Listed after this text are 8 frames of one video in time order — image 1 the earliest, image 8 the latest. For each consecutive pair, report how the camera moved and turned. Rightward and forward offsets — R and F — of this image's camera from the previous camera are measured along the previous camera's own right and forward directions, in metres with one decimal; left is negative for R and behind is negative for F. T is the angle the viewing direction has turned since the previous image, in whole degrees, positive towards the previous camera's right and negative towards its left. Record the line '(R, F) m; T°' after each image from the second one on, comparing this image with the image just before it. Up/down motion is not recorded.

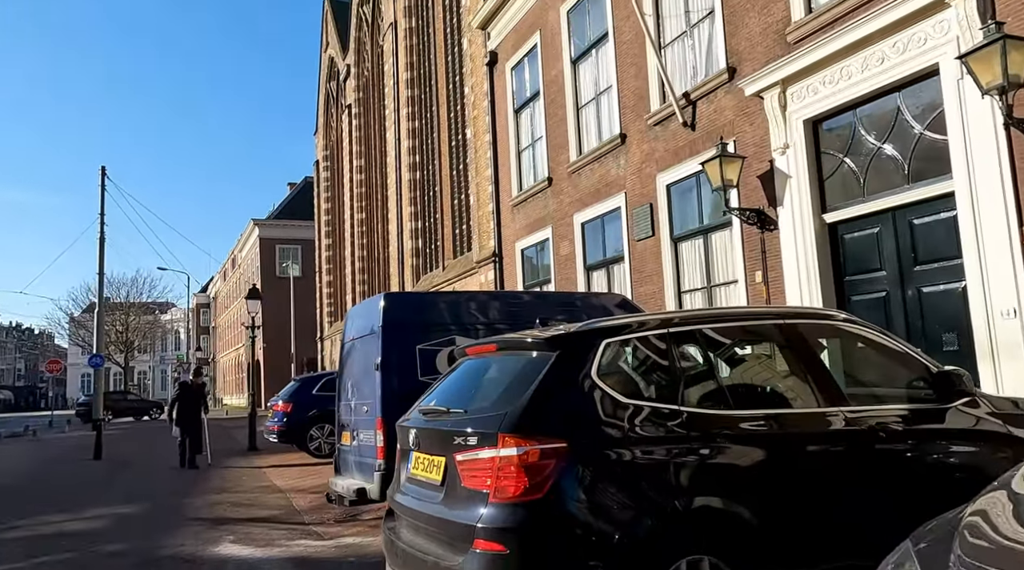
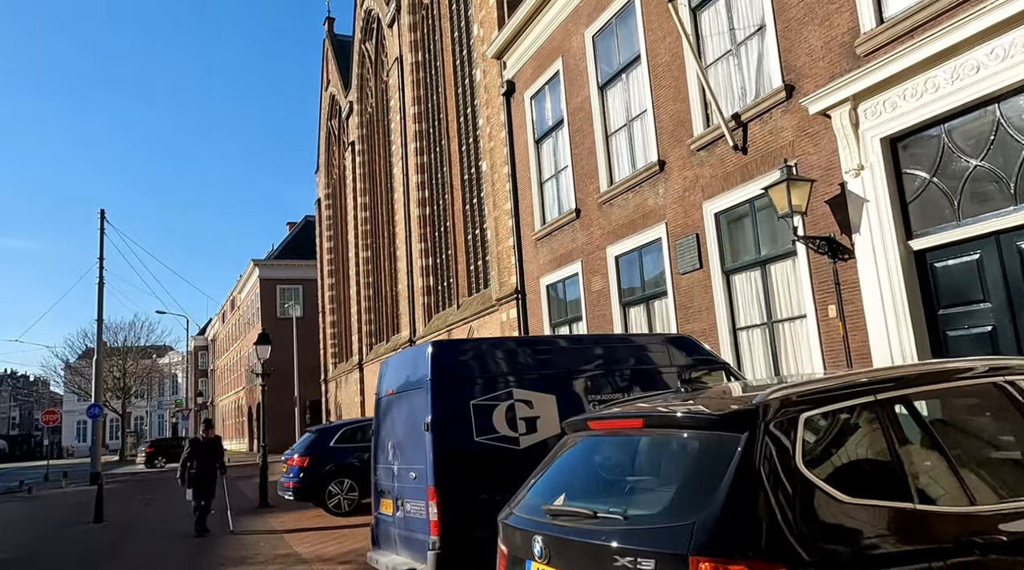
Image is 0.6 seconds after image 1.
(-0.5, +0.9) m; 0°
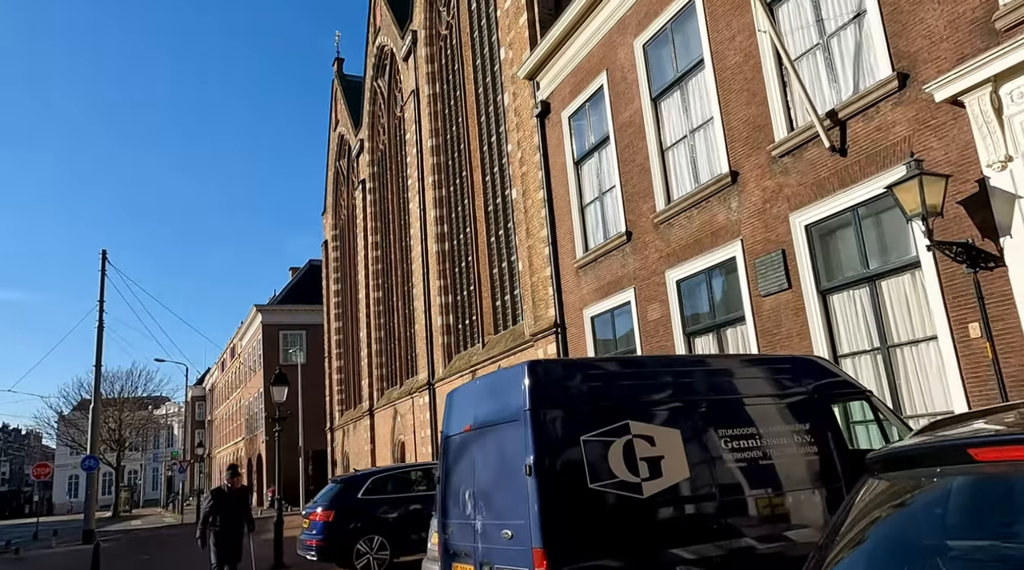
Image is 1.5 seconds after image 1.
(-0.7, +1.3) m; 0°
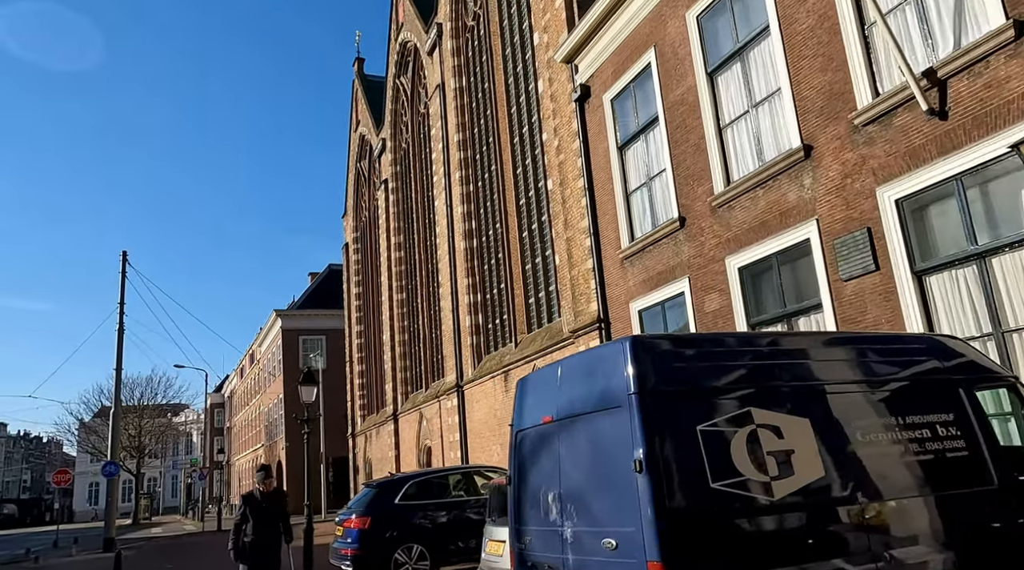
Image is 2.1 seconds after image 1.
(-0.4, +0.8) m; -1°
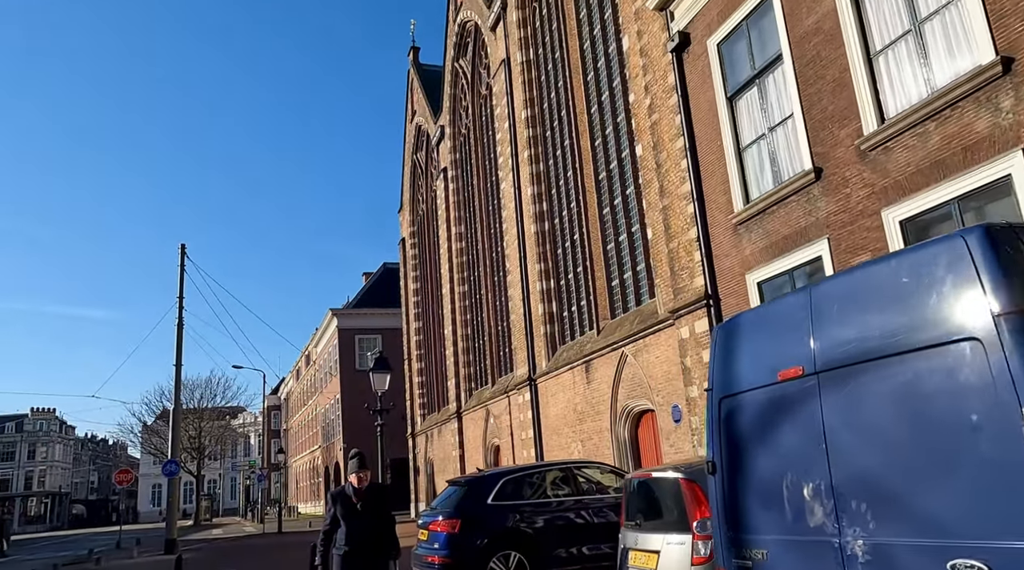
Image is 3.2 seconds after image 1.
(-0.7, +1.6) m; -3°
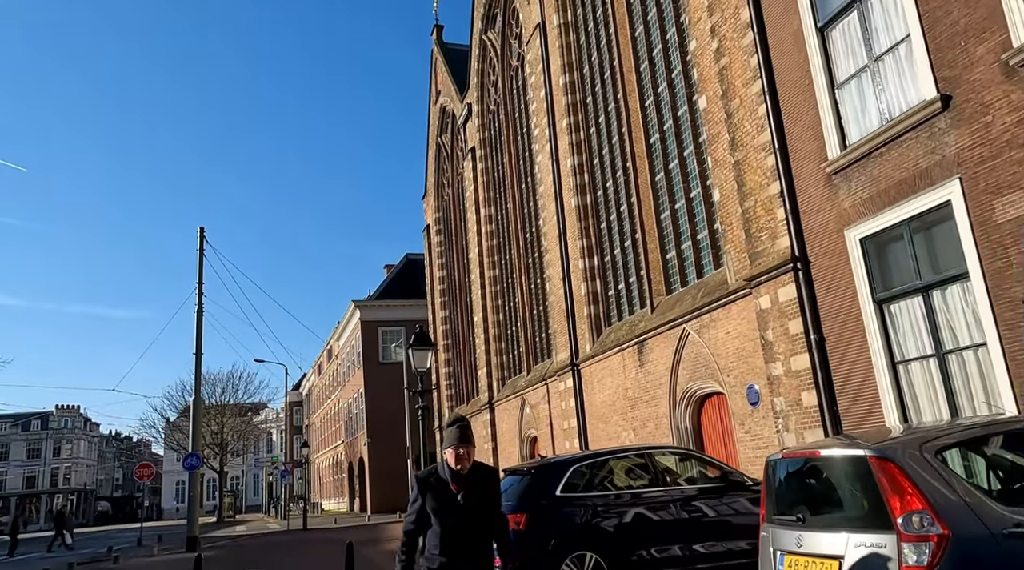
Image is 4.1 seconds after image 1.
(-0.5, +1.5) m; -1°
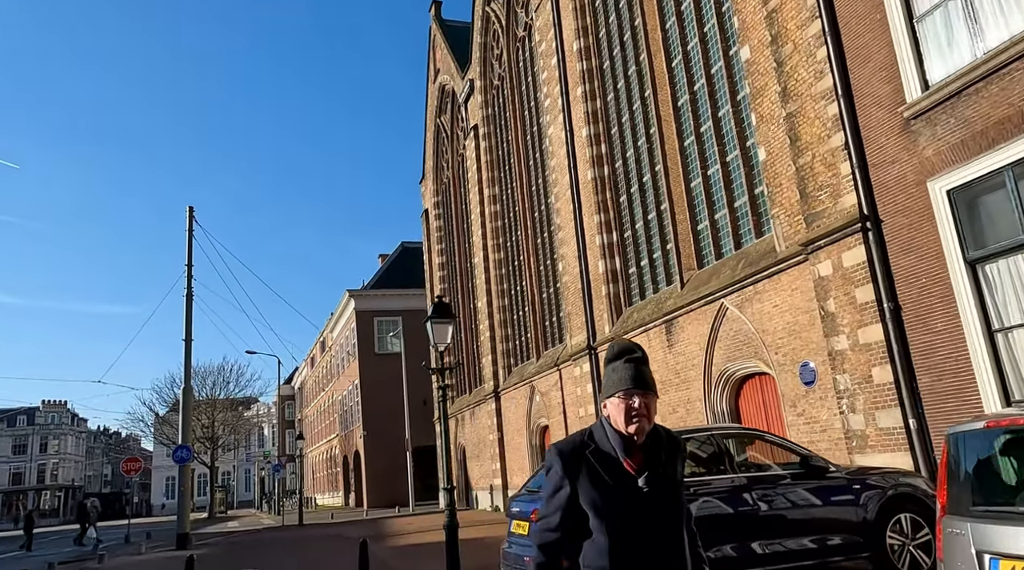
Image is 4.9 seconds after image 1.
(-0.5, +1.3) m; +1°
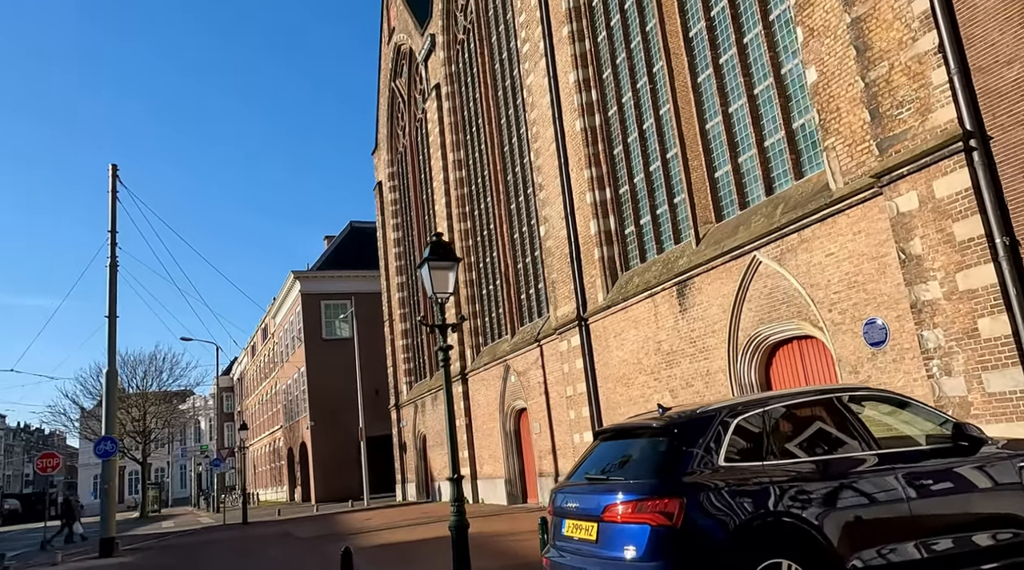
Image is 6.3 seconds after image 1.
(-0.7, +2.2) m; +4°
